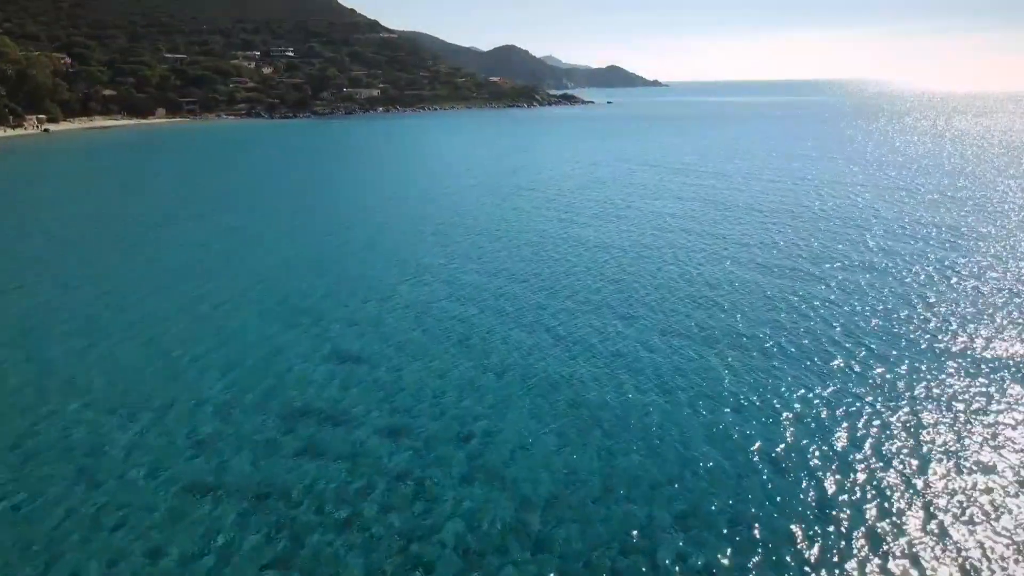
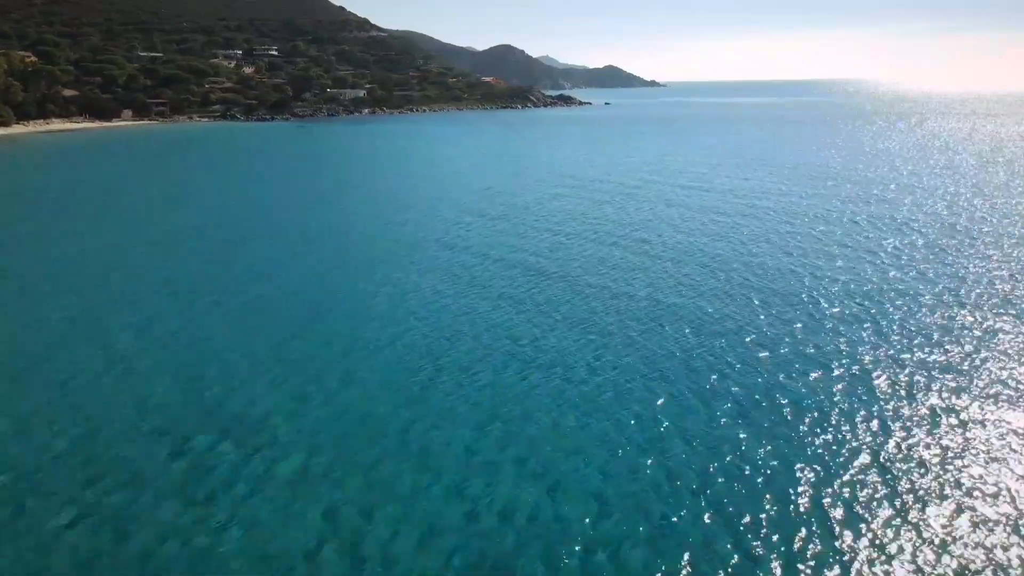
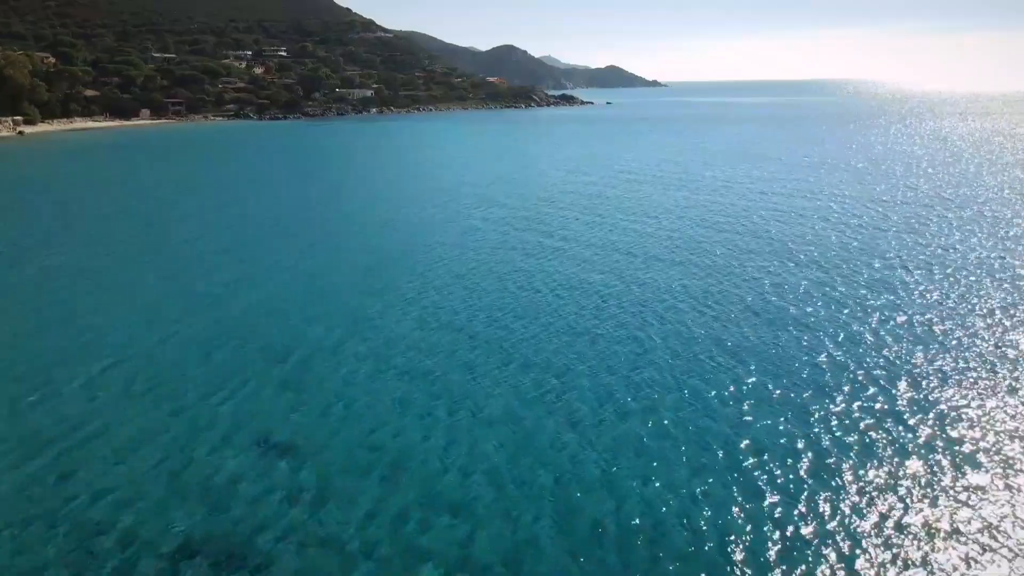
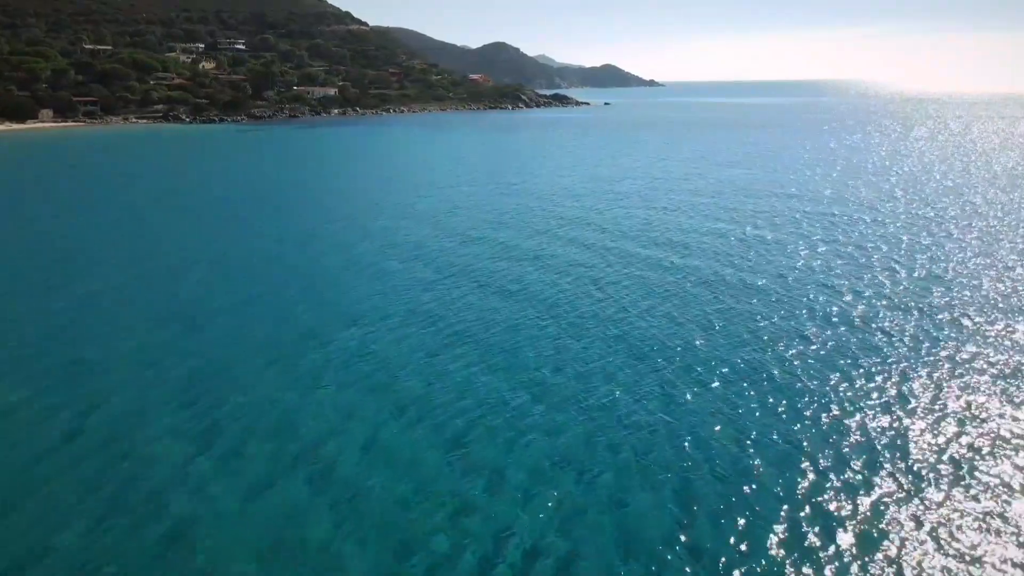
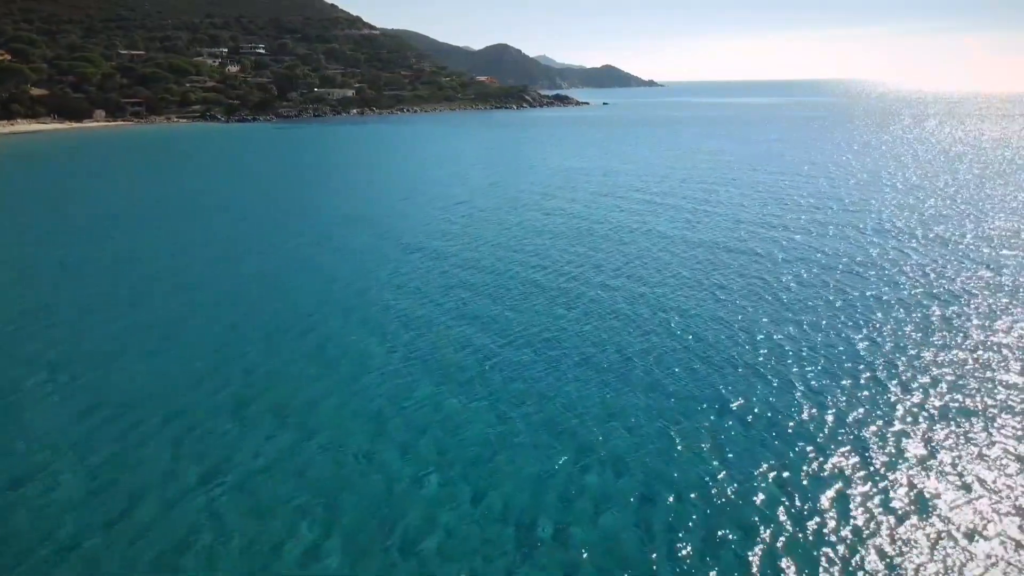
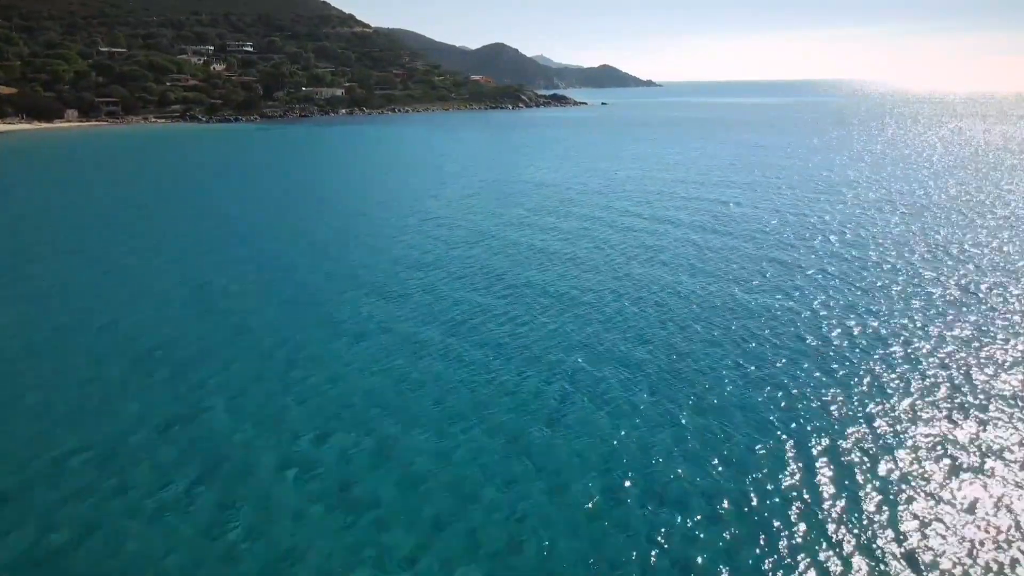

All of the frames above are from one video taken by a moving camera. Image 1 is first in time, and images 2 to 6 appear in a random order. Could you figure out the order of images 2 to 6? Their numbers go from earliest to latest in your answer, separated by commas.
3, 2, 5, 6, 4
